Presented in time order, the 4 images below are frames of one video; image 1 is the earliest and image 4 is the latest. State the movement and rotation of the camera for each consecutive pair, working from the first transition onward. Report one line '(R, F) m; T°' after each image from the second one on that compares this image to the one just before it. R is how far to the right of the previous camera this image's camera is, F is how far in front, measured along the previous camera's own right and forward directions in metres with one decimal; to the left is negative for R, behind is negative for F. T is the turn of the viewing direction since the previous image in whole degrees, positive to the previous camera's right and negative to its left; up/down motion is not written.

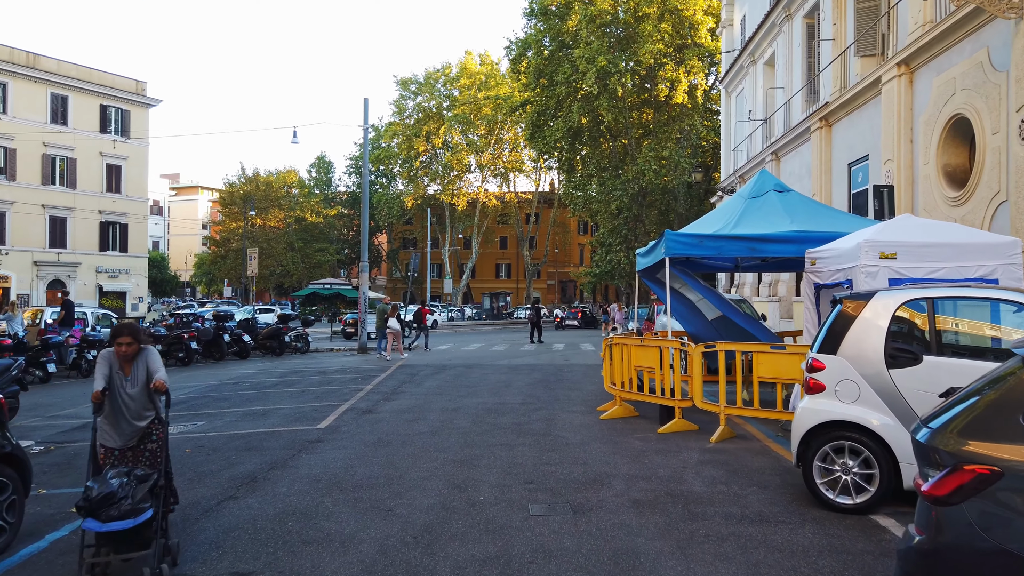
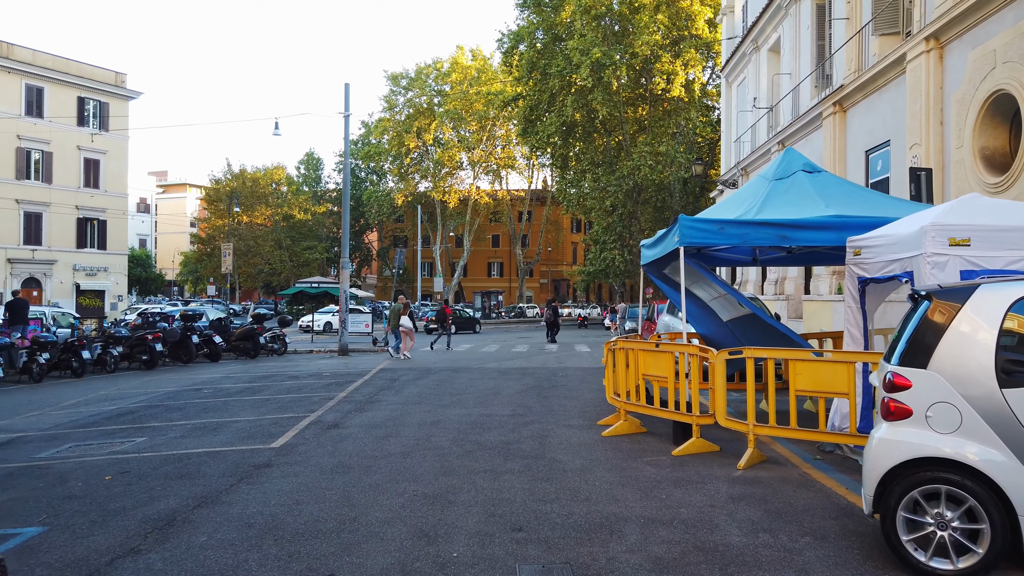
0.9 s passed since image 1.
(+0.1, +1.4) m; +1°
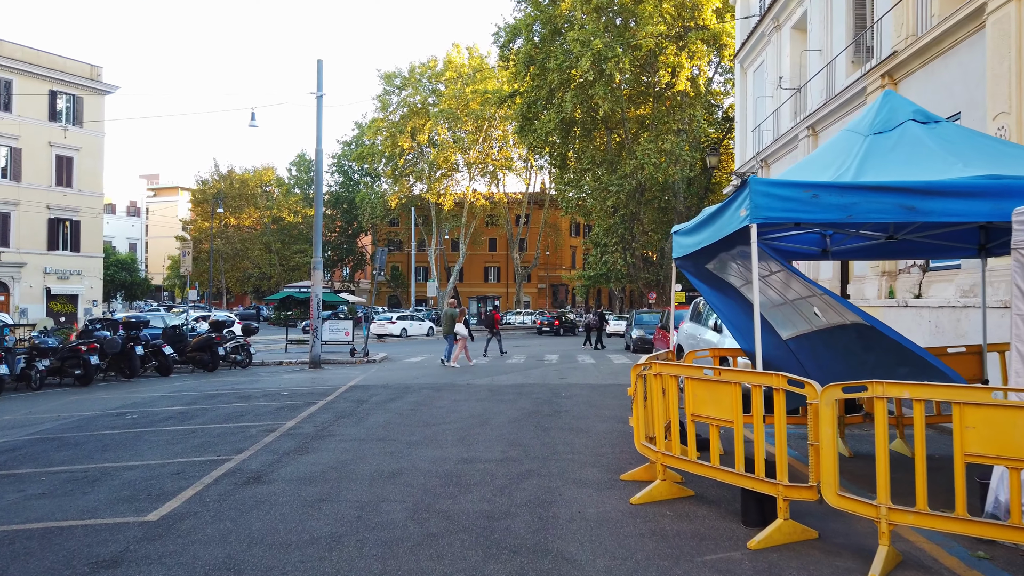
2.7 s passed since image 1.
(+0.1, +2.6) m; 0°
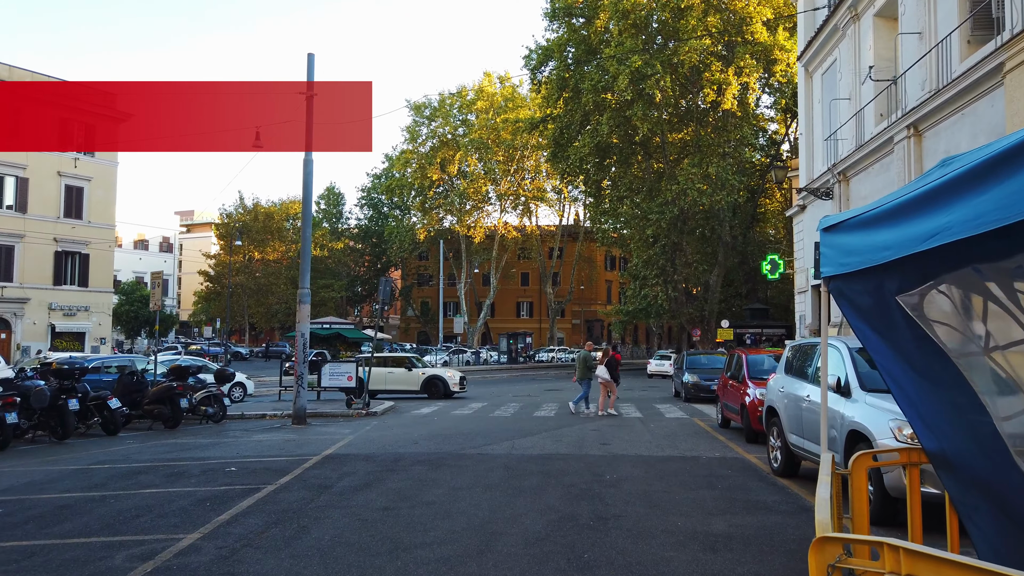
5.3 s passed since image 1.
(+0.1, +3.6) m; -3°
